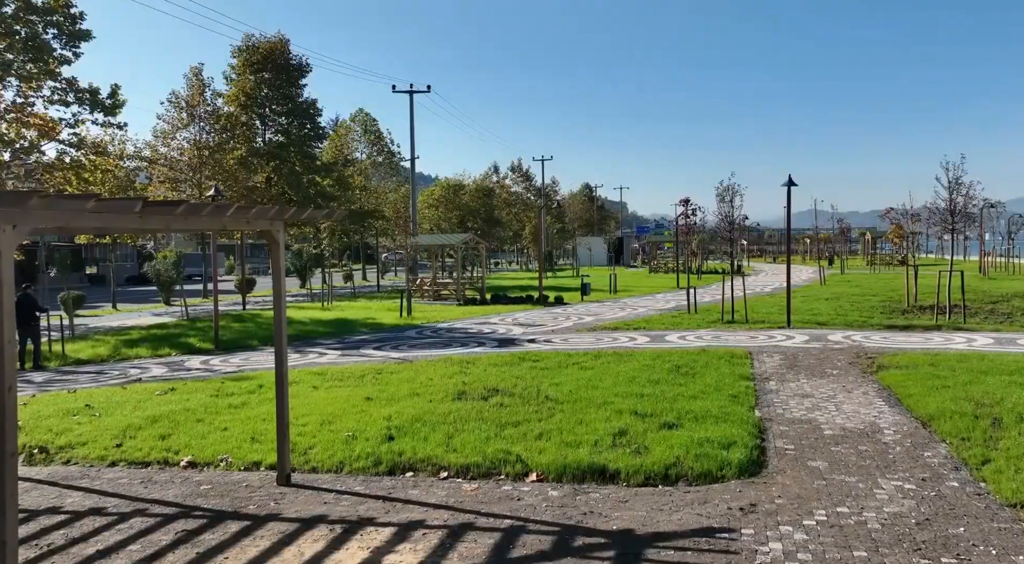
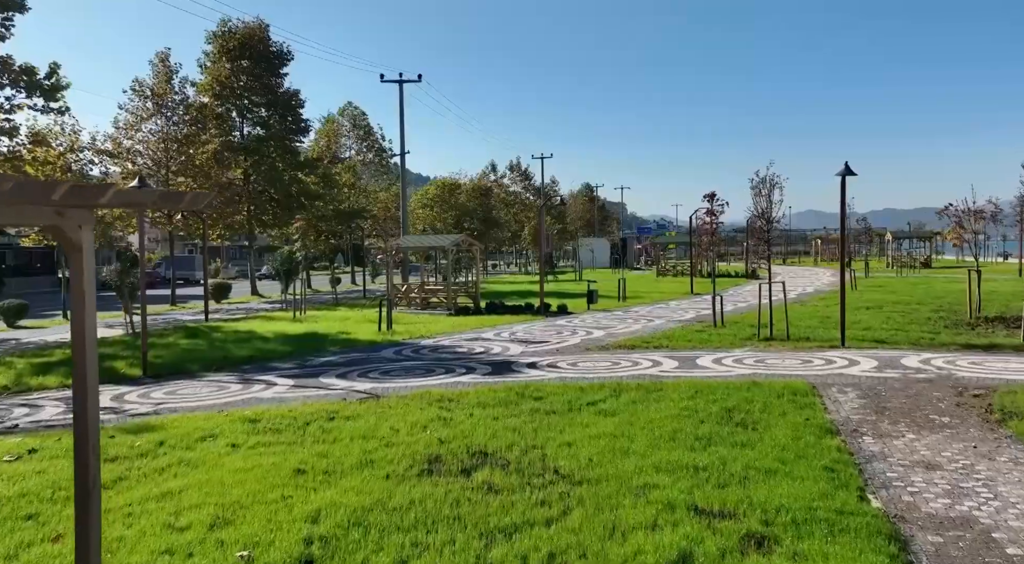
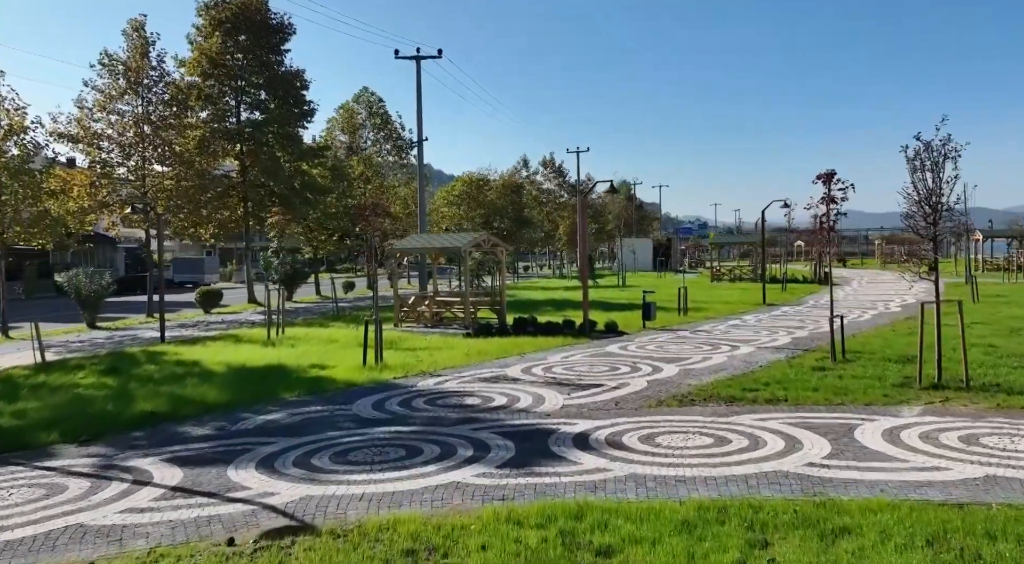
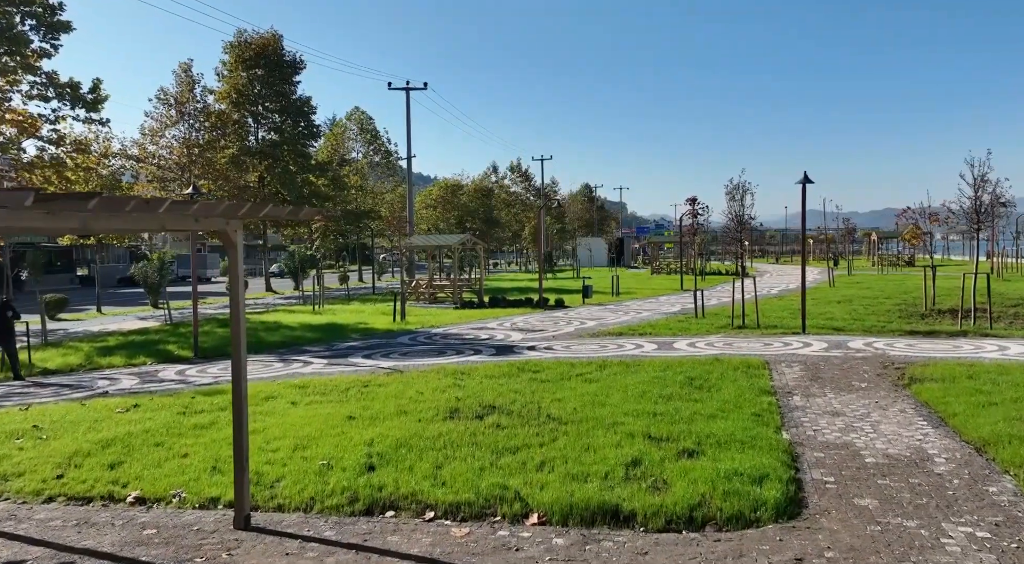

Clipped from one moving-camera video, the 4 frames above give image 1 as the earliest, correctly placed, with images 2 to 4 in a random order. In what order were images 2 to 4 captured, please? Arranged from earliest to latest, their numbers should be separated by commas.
4, 2, 3
